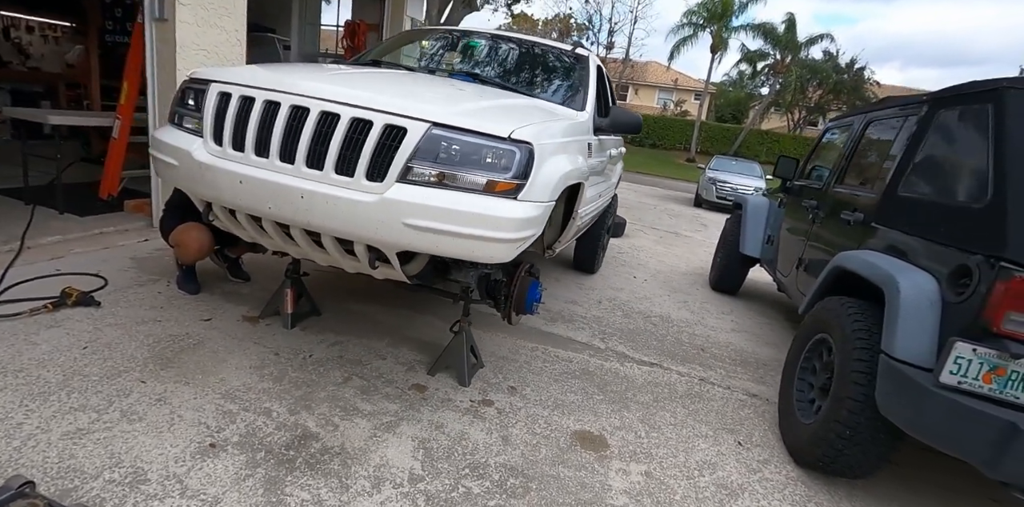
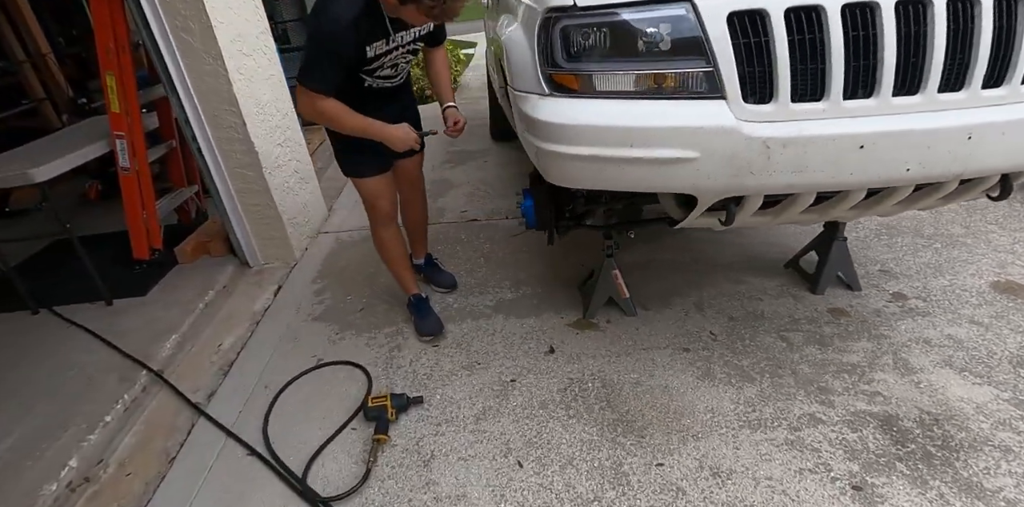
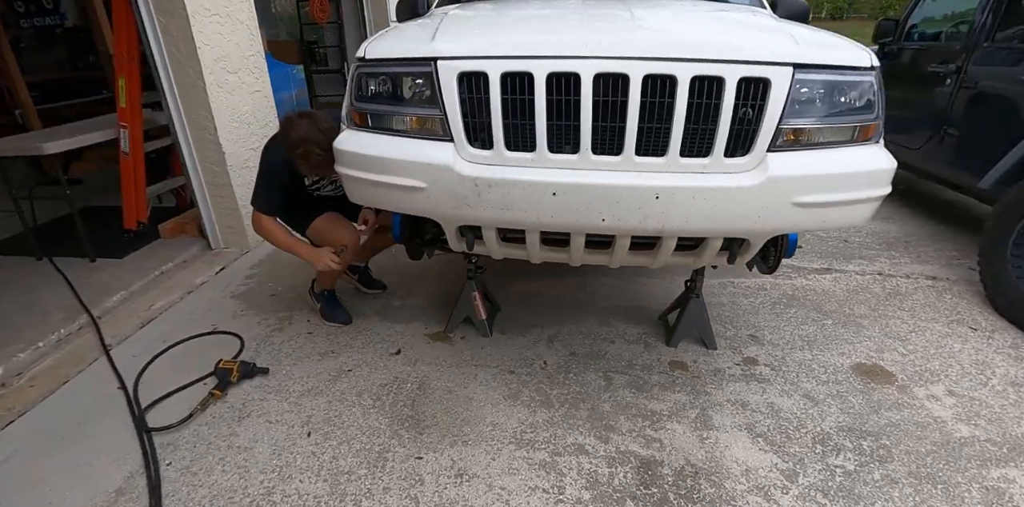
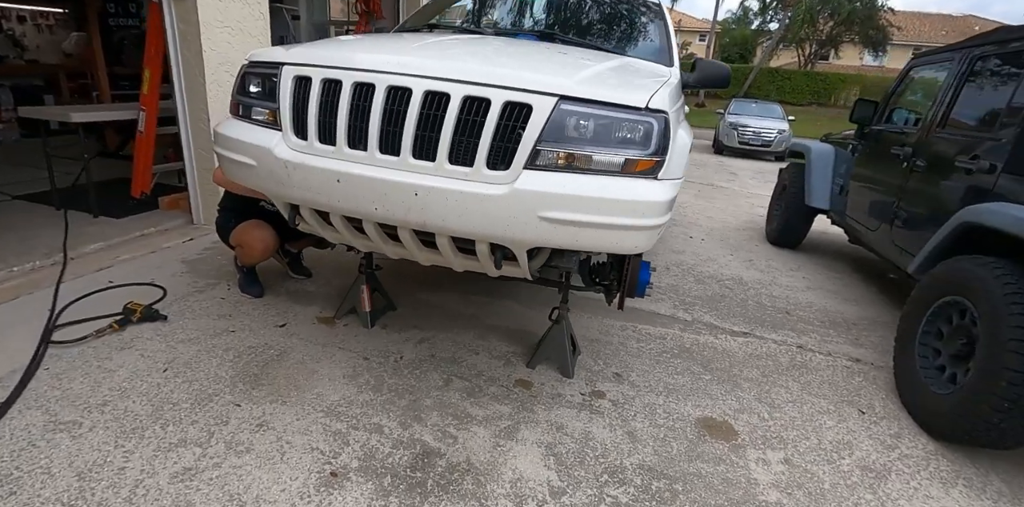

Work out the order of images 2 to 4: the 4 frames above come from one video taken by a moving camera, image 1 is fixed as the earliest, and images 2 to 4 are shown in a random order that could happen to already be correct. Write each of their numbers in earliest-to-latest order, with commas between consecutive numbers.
4, 3, 2
